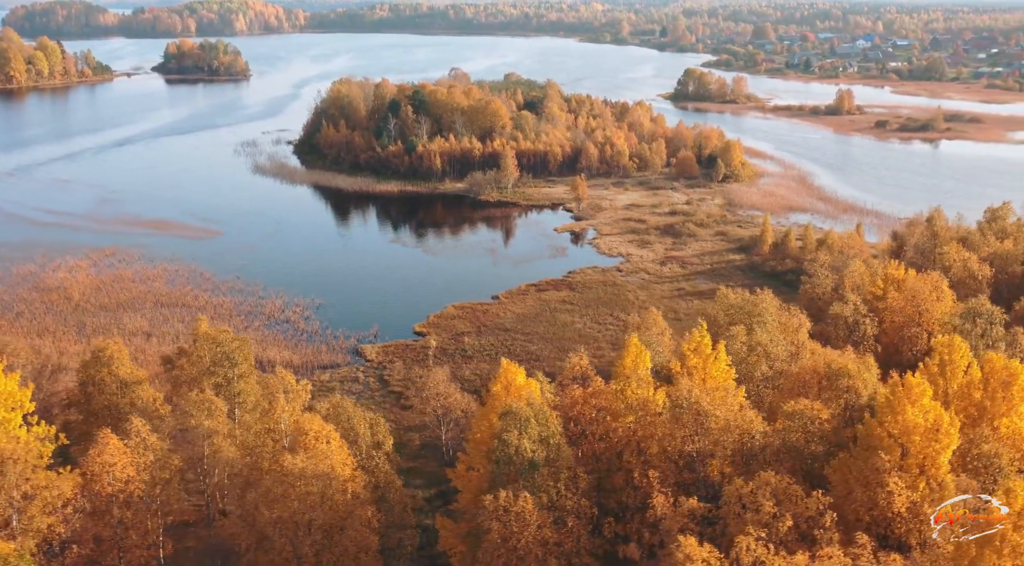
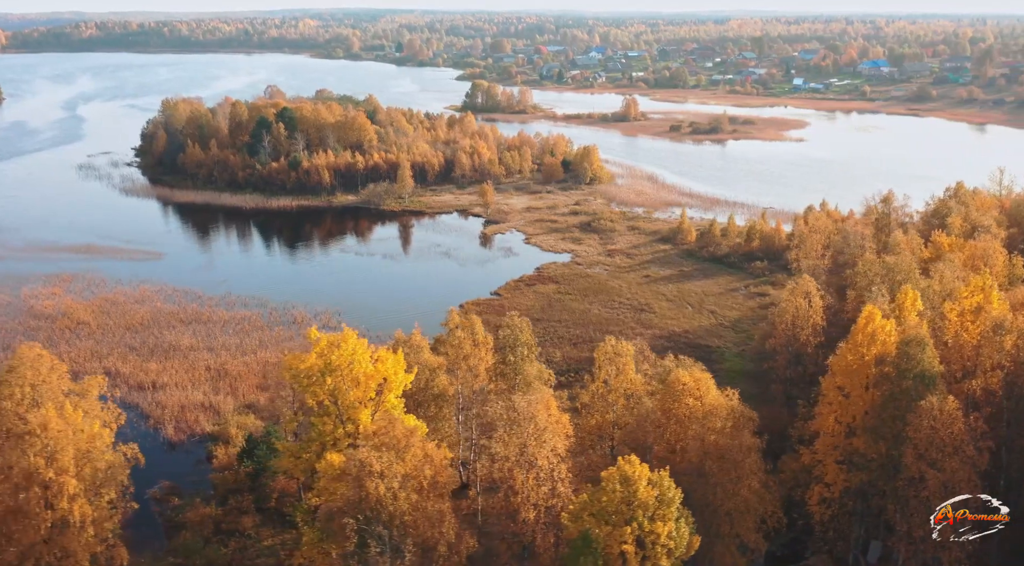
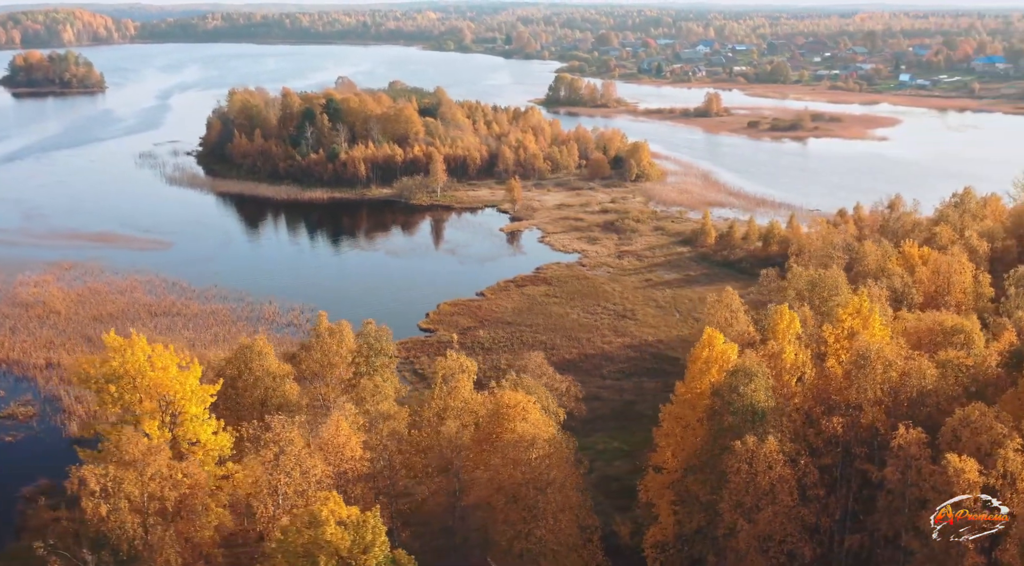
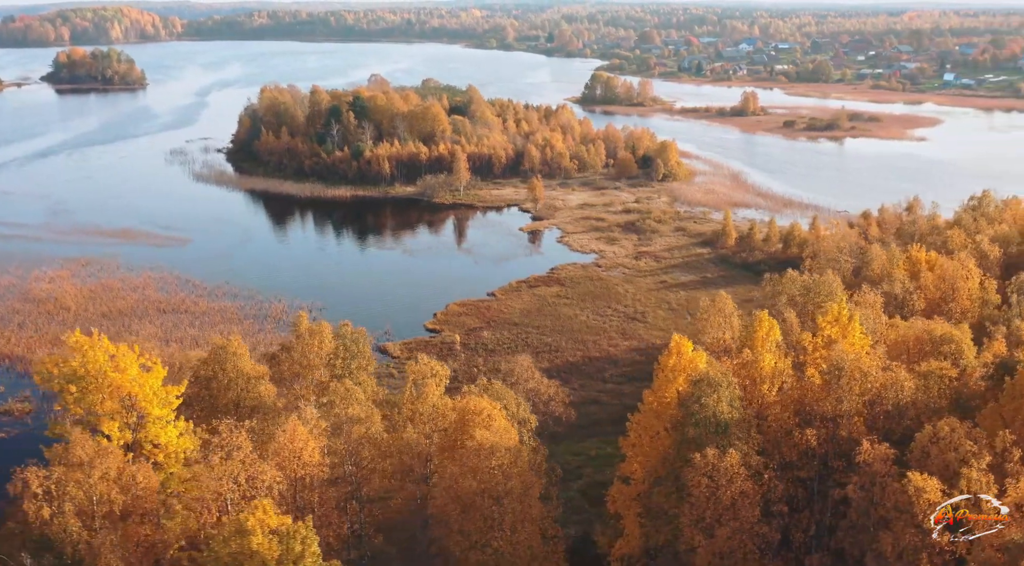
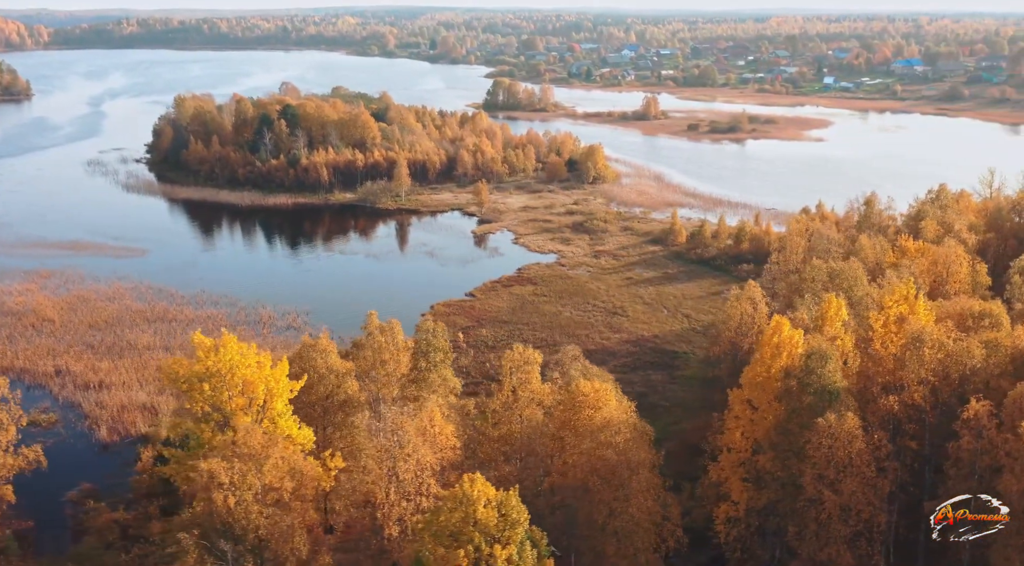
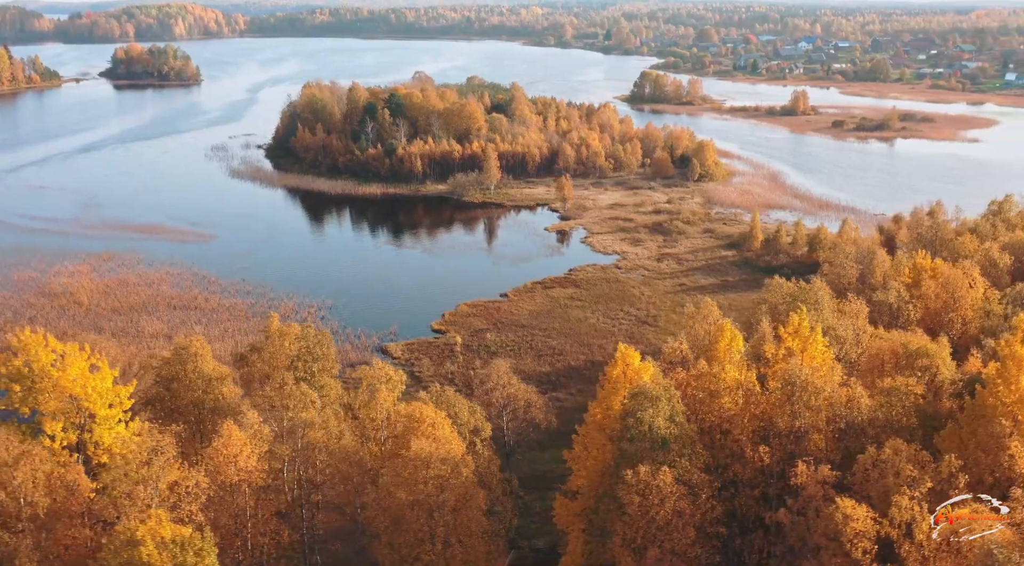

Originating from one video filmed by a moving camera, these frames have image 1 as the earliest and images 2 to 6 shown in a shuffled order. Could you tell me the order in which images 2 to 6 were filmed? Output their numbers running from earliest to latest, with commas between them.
6, 4, 3, 5, 2
